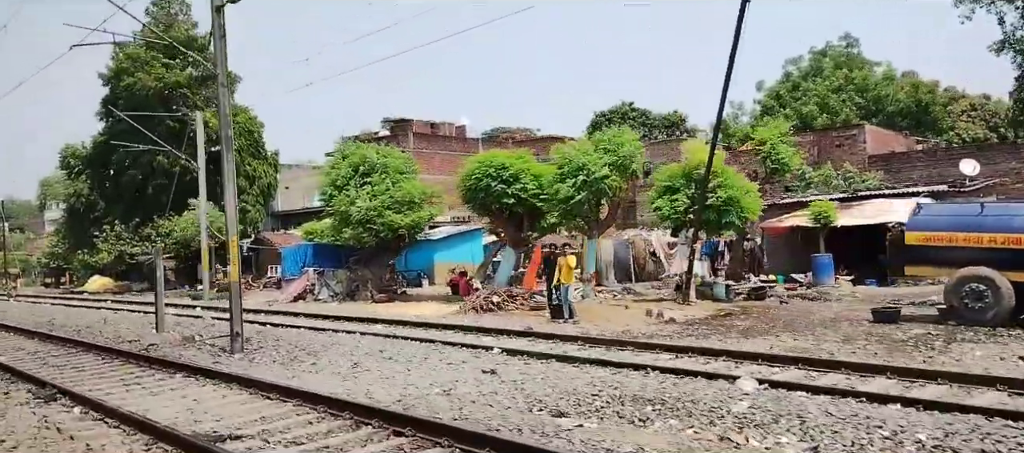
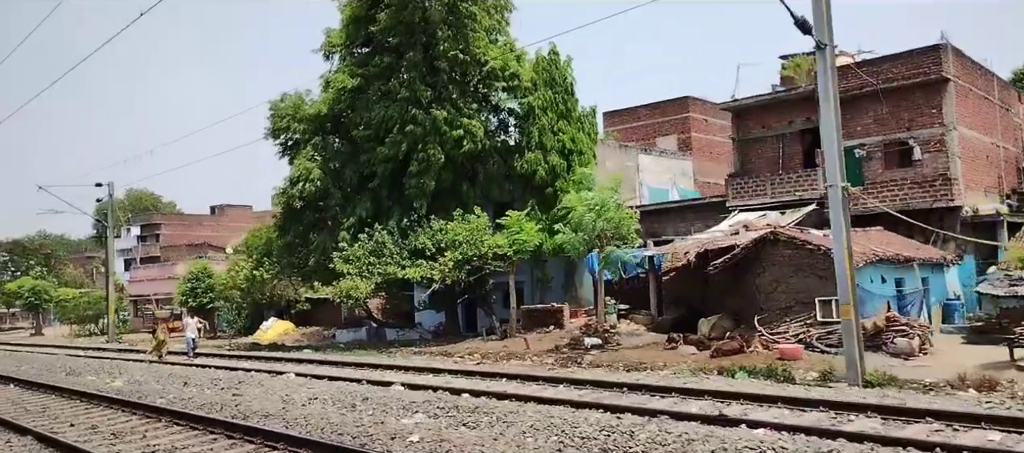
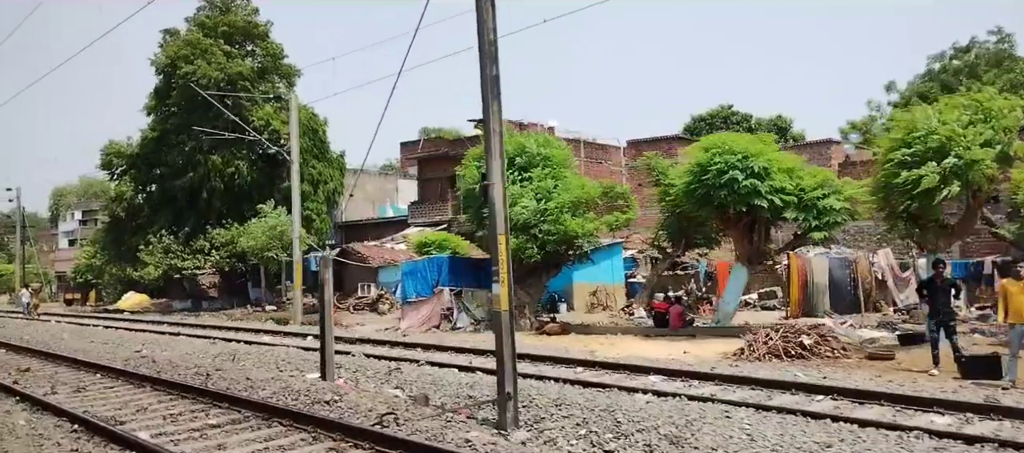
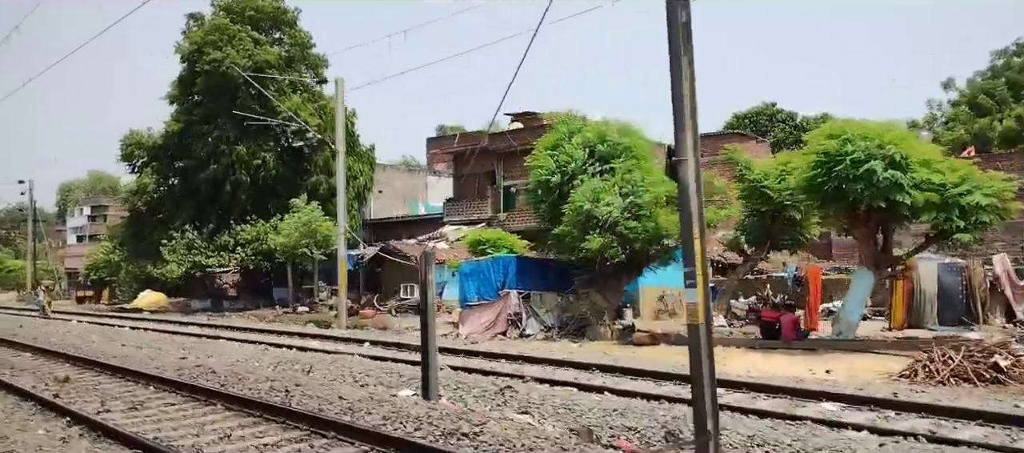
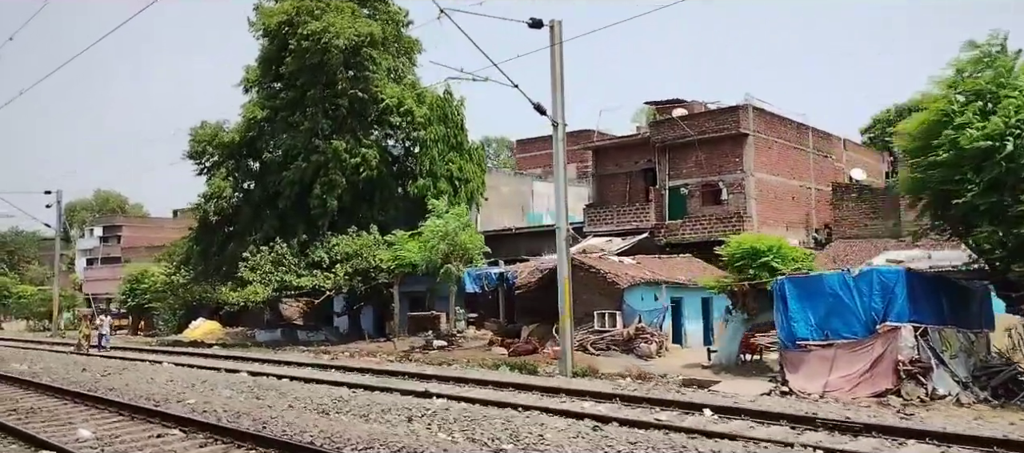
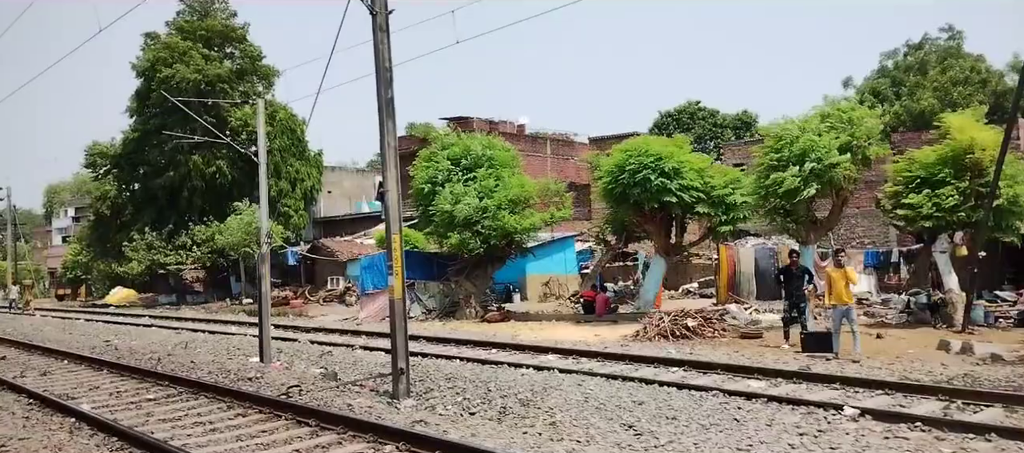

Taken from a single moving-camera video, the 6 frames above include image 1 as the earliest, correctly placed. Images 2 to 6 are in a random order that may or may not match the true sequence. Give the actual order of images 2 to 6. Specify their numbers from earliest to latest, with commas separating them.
6, 3, 4, 5, 2
